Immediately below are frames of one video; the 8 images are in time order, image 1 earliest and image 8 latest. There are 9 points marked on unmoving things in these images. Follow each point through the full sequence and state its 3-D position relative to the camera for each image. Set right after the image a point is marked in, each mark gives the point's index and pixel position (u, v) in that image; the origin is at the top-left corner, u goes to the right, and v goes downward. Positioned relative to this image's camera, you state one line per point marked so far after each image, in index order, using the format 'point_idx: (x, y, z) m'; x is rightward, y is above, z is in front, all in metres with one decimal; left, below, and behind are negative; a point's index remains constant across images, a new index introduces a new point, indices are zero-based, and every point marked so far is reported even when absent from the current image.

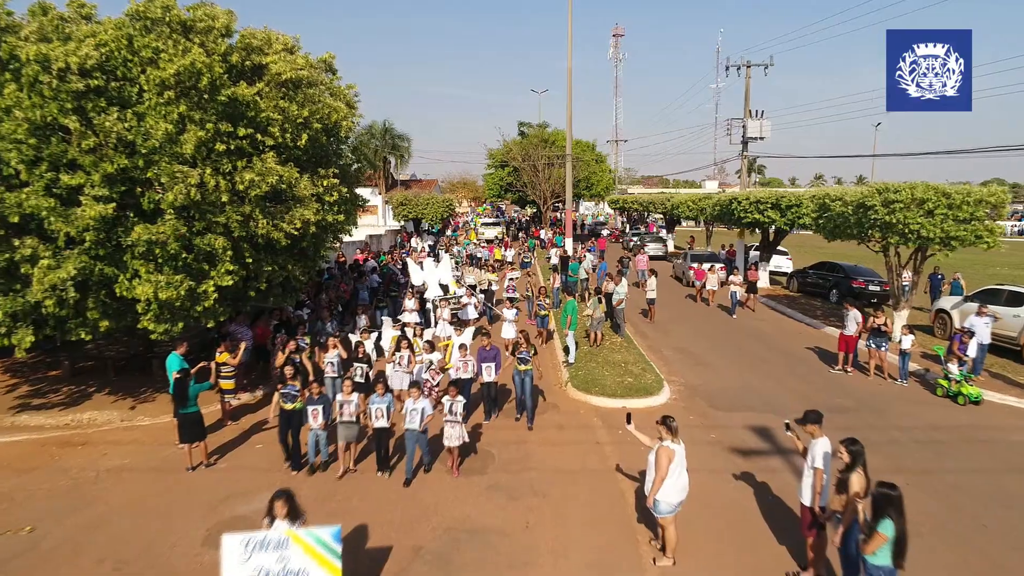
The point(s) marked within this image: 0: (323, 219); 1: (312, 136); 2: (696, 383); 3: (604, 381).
0: (-2.3, +0.8, +11.1) m
1: (-2.3, +1.8, +11.1) m
2: (+2.4, -1.3, +12.6) m
3: (+1.2, -1.2, +12.0) m
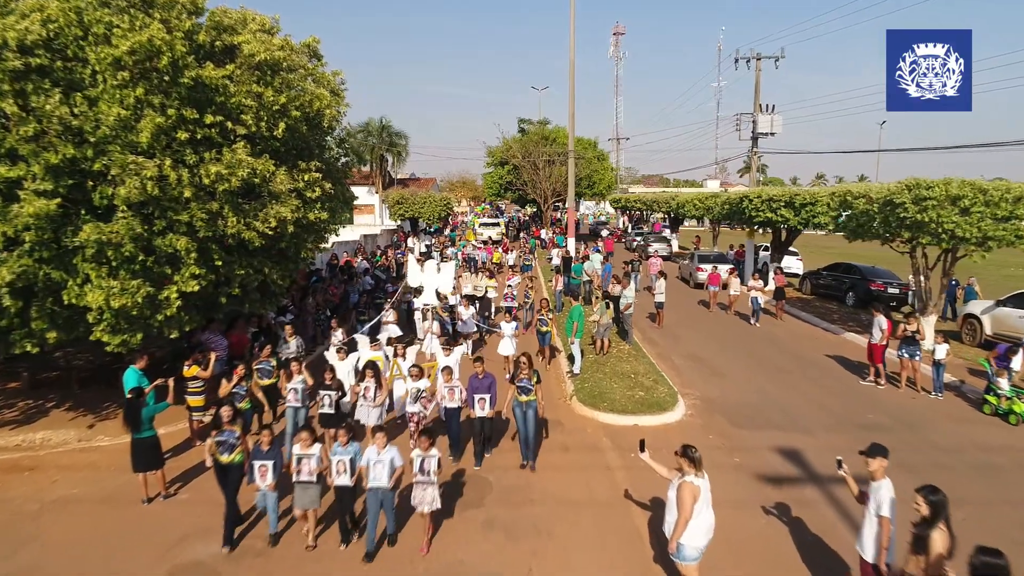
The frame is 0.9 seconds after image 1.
0: (-2.3, +0.8, +10.1) m
1: (-2.3, +1.7, +10.0) m
2: (+2.4, -1.3, +11.5) m
3: (+1.2, -1.2, +11.0) m
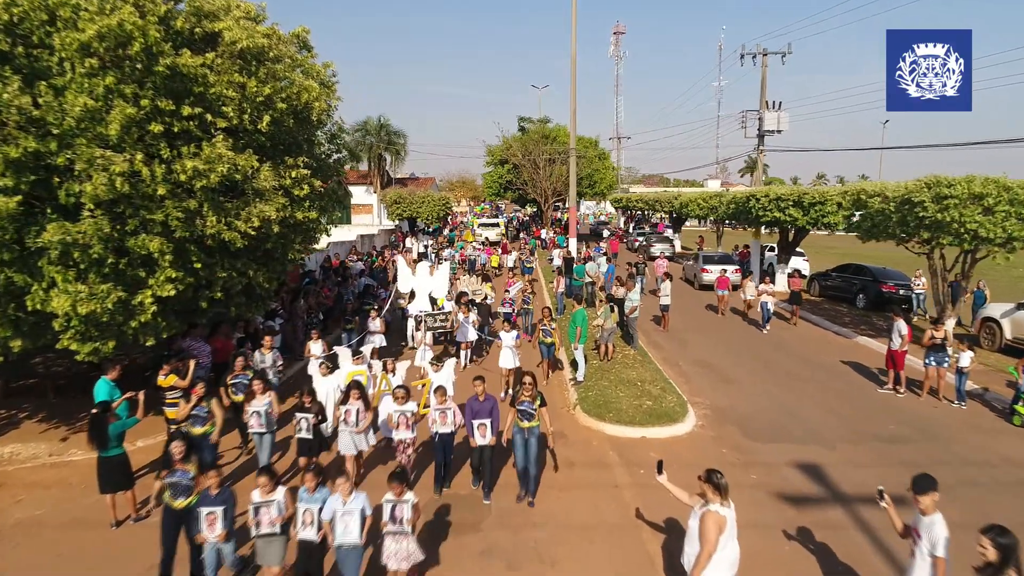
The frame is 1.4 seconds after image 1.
0: (-2.3, +0.7, +9.5) m
1: (-2.3, +1.7, +9.4) m
2: (+2.4, -1.4, +10.9) m
3: (+1.2, -1.3, +10.4) m
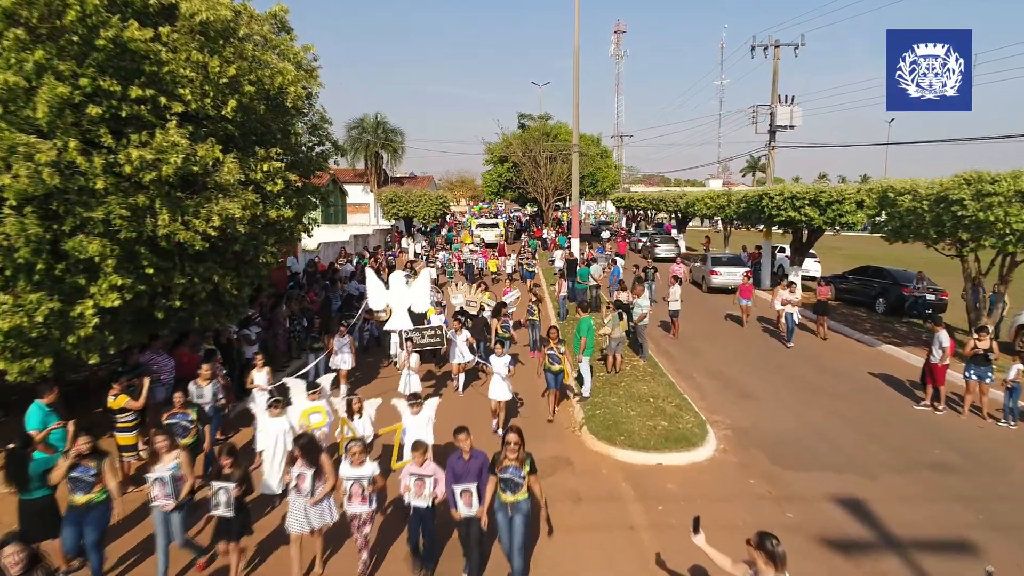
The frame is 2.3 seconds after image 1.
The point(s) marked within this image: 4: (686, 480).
0: (-2.3, +0.7, +8.4) m
1: (-2.4, +1.6, +8.4) m
2: (+2.4, -1.4, +9.8) m
3: (+1.2, -1.4, +9.3) m
4: (+1.5, -1.6, +8.0) m
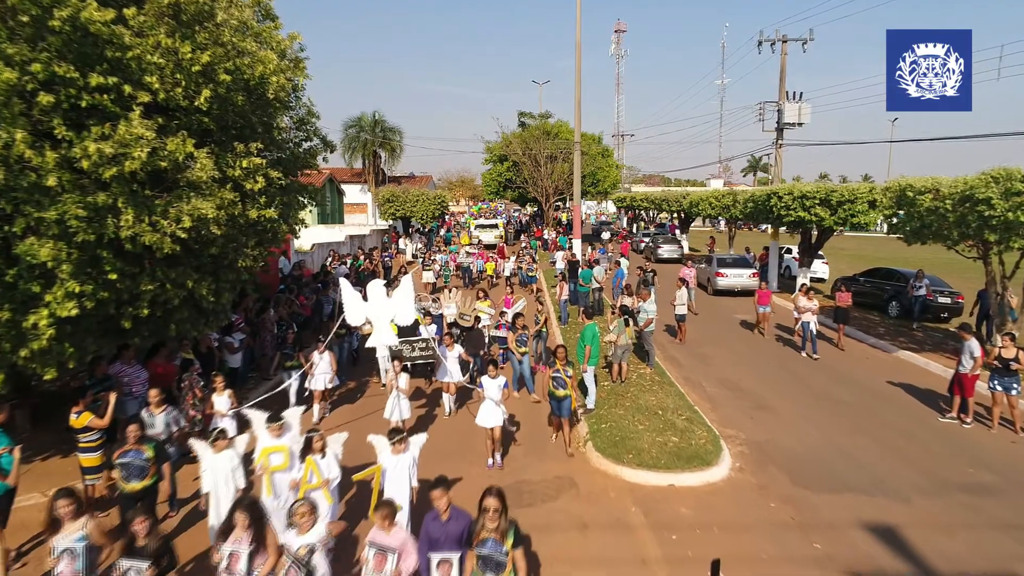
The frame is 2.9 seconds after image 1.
0: (-2.3, +0.6, +7.7) m
1: (-2.4, +1.6, +7.7) m
2: (+2.4, -1.5, +9.1) m
3: (+1.2, -1.4, +8.6) m
4: (+1.5, -1.7, +7.4) m
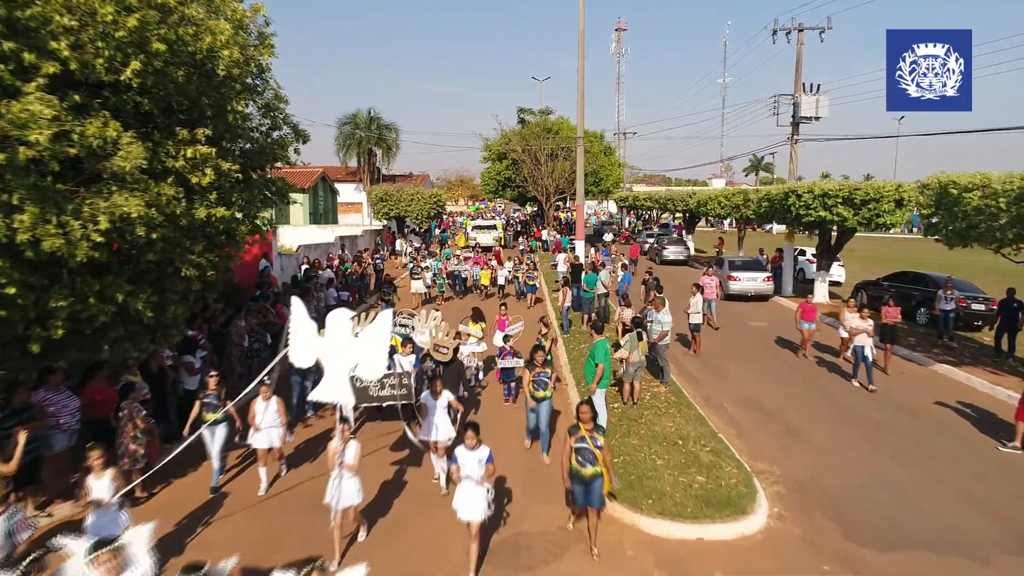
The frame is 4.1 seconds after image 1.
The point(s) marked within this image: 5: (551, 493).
0: (-2.3, +0.5, +6.4) m
1: (-2.4, +1.5, +6.4) m
2: (+2.4, -1.6, +7.8) m
3: (+1.1, -1.5, +7.3) m
4: (+1.5, -1.8, +6.1) m
5: (+0.3, -1.6, +7.2) m
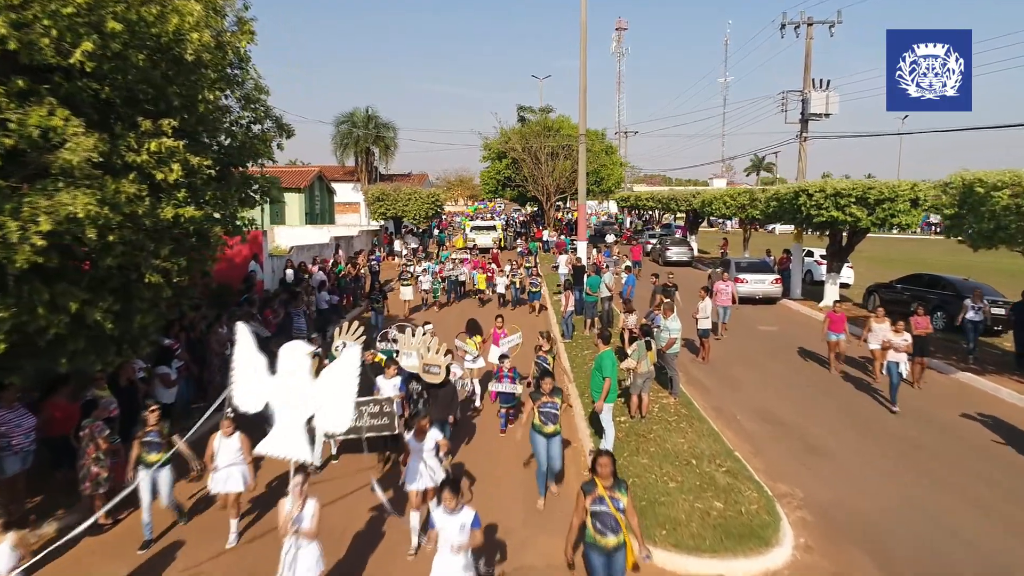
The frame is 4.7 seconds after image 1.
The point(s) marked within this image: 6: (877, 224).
0: (-2.3, +0.5, +5.8) m
1: (-2.4, +1.4, +5.7) m
2: (+2.4, -1.6, +7.2) m
3: (+1.1, -1.6, +6.7) m
4: (+1.5, -1.8, +5.4) m
5: (+0.3, -1.6, +6.6) m
6: (+6.2, +1.1, +16.1) m
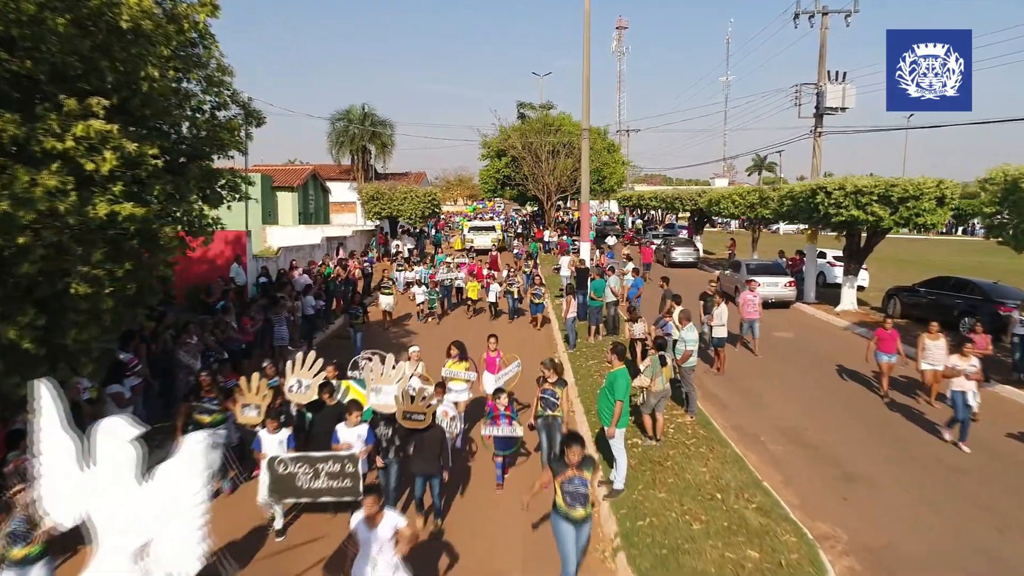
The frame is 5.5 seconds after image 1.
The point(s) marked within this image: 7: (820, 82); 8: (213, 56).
0: (-2.3, +0.4, +4.8) m
1: (-2.4, +1.4, +4.7) m
2: (+2.4, -1.7, +6.2) m
3: (+1.1, -1.6, +5.7) m
4: (+1.4, -1.9, +4.4) m
5: (+0.3, -1.7, +5.6) m
6: (+6.2, +1.0, +15.1) m
7: (+6.3, +4.2, +19.2) m
8: (-2.3, +1.8, +7.4) m
